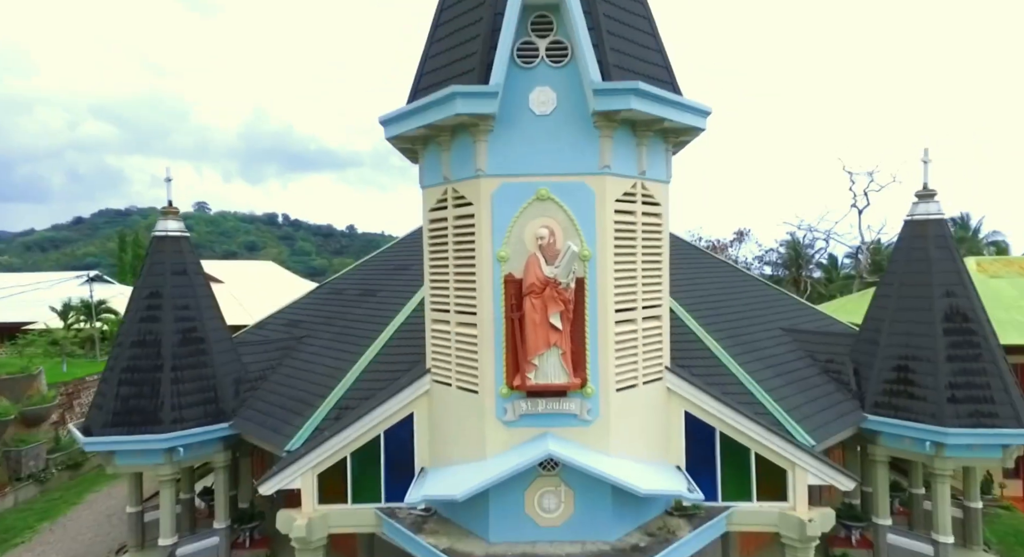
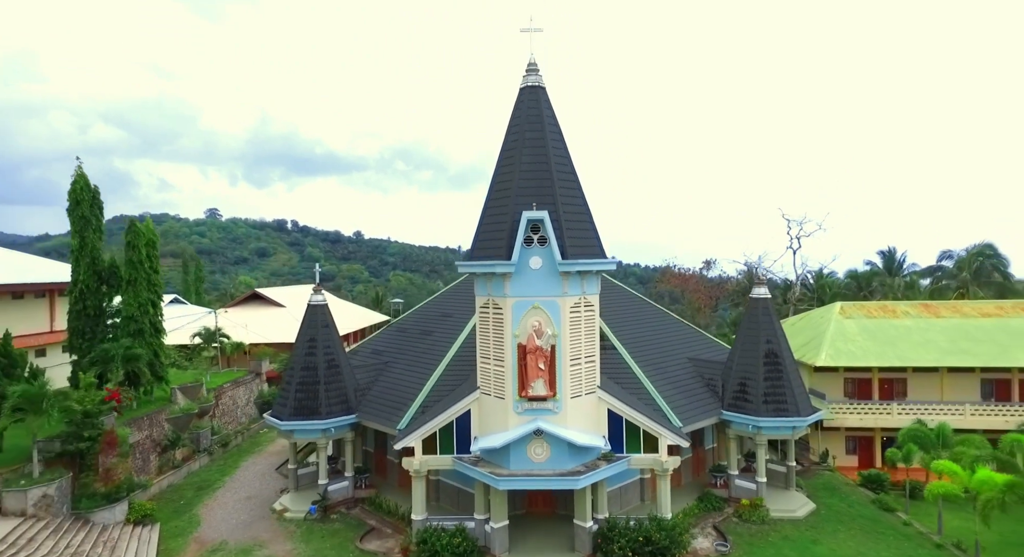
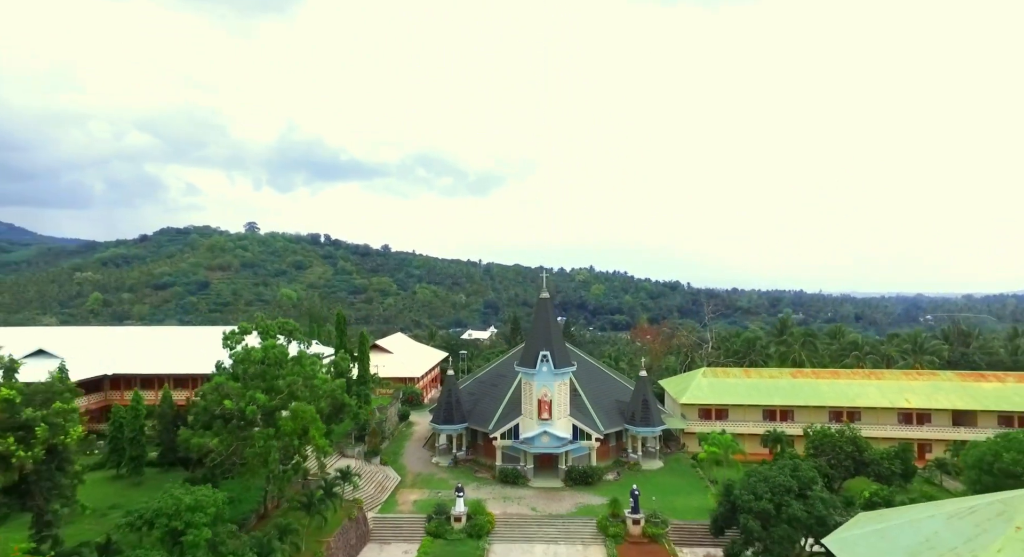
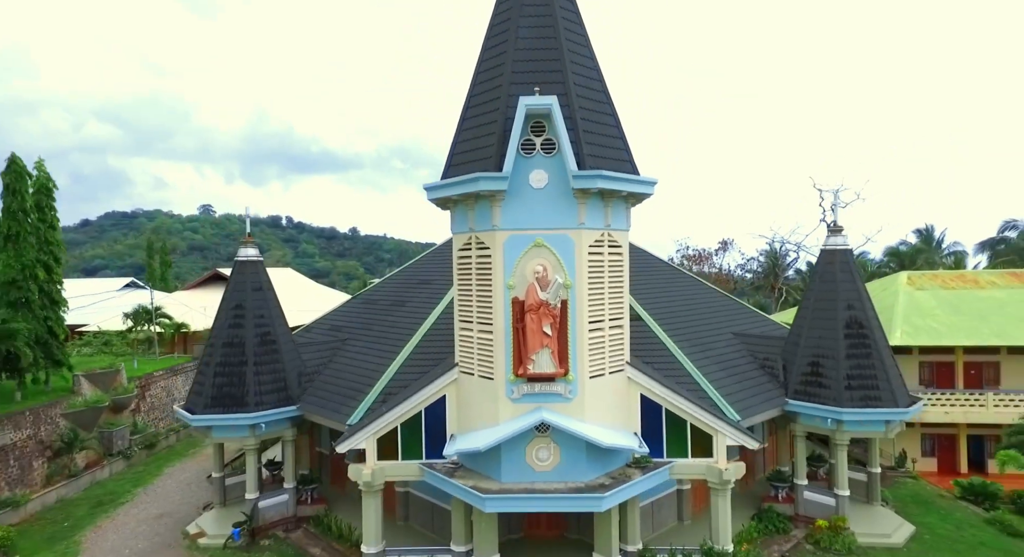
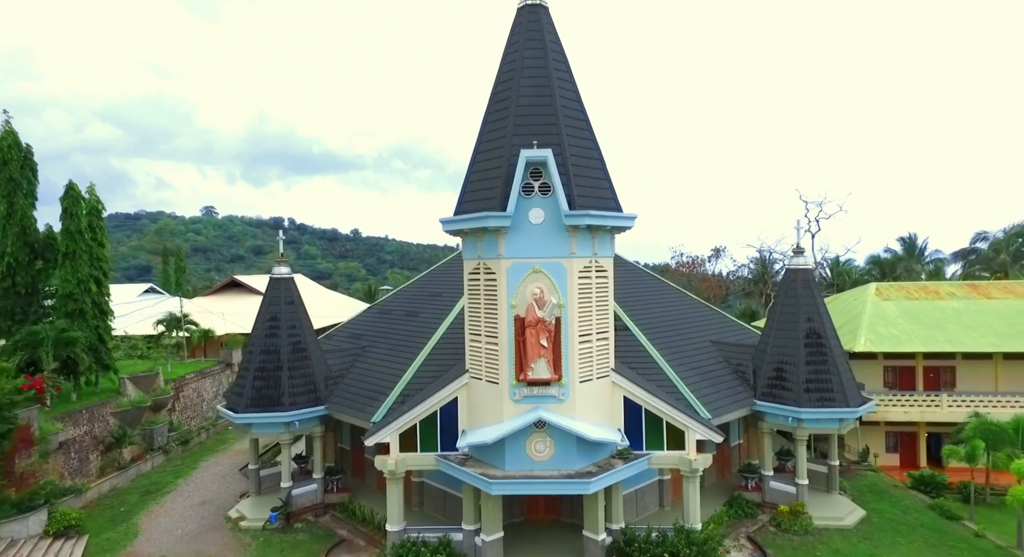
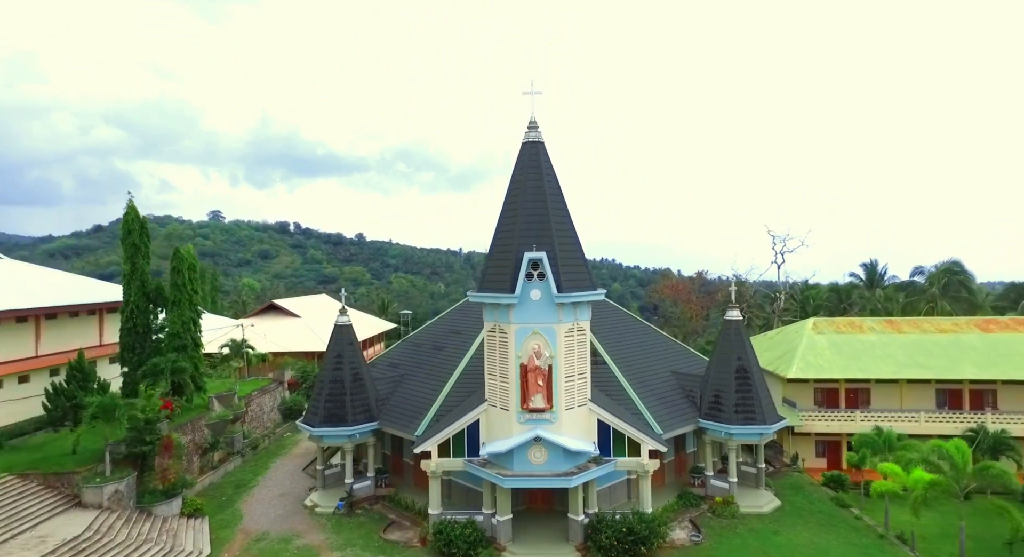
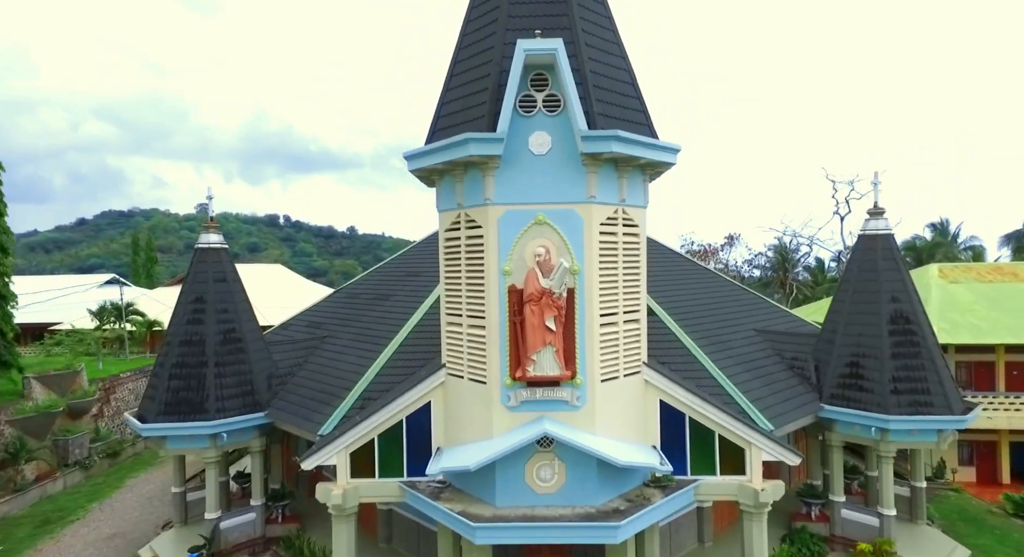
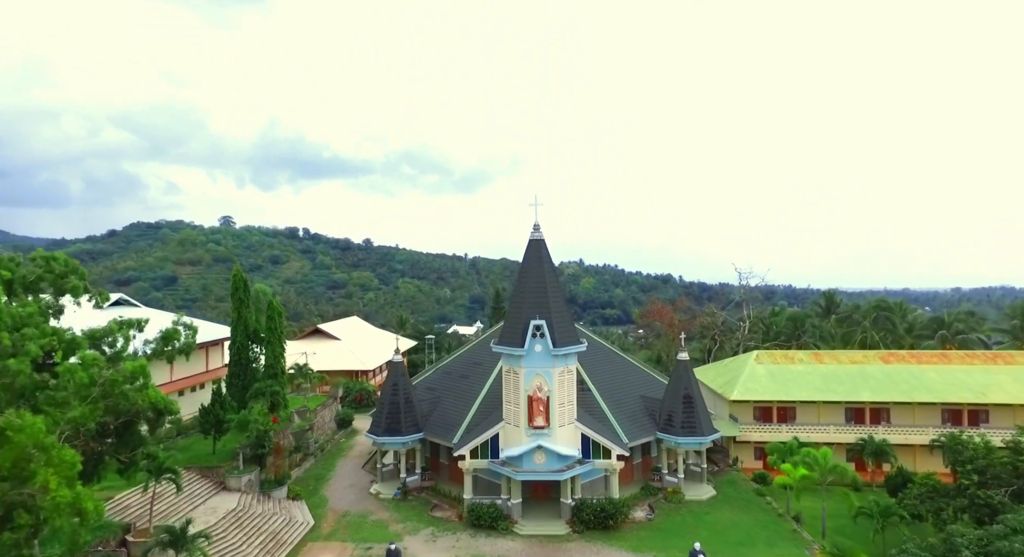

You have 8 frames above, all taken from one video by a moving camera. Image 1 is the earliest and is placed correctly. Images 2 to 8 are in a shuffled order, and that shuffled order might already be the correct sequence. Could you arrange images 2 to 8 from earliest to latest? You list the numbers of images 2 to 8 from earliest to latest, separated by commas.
7, 4, 5, 2, 6, 8, 3
